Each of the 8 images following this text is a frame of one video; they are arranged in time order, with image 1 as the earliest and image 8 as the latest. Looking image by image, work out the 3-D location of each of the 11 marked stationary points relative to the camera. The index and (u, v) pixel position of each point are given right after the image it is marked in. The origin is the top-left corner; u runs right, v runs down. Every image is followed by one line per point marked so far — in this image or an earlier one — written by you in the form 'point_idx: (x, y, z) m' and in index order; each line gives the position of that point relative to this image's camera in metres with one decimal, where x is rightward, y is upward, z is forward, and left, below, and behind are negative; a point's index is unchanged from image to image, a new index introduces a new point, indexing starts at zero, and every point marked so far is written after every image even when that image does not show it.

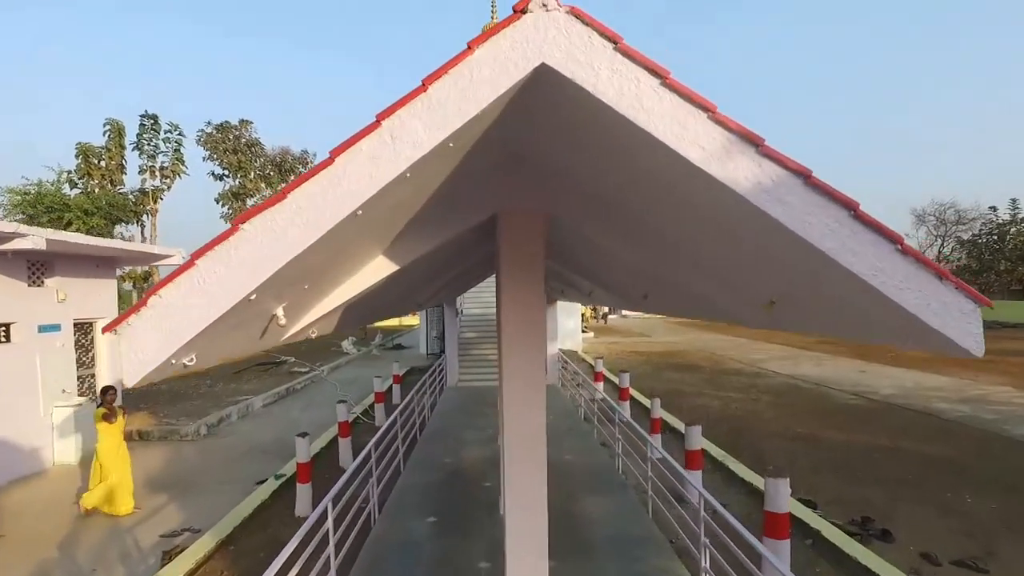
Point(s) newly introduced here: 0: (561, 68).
0: (+0.1, +0.6, +1.6) m
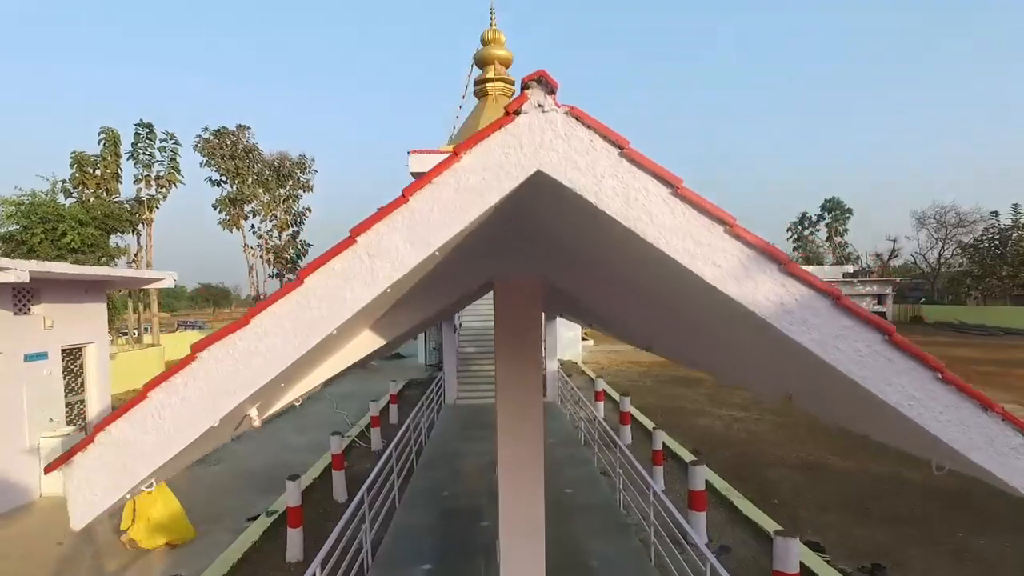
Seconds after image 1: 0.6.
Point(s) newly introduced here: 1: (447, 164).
0: (+0.1, +0.3, +1.4) m
1: (-0.2, +0.3, +1.4) m
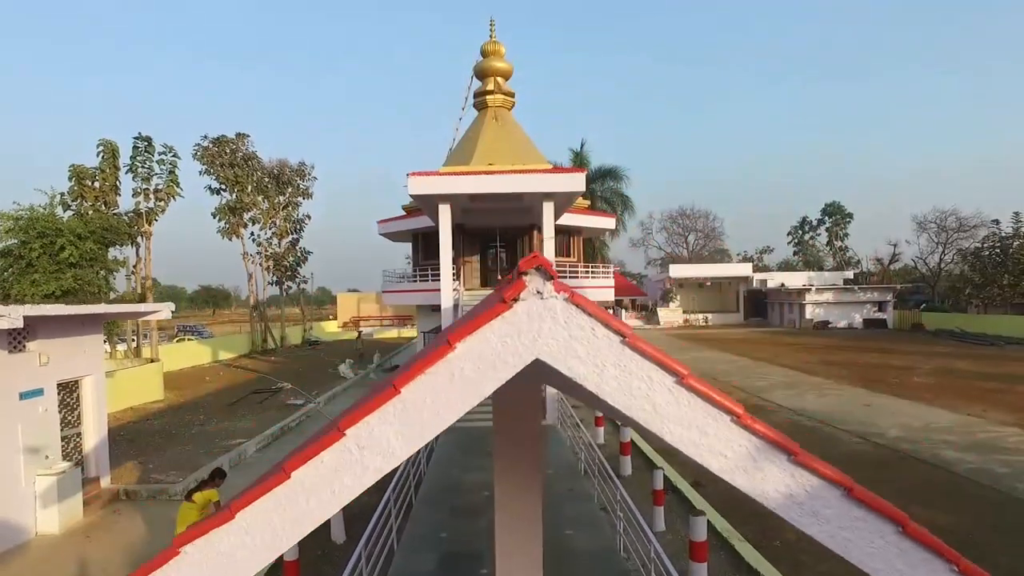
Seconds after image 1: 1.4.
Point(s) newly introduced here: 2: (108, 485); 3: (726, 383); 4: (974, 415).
0: (+0.1, -0.2, +1.3) m
1: (-0.2, -0.1, +1.3) m
2: (-5.8, -2.8, +8.3) m
3: (+6.5, -2.9, +17.7) m
4: (+9.9, -2.7, +12.5) m
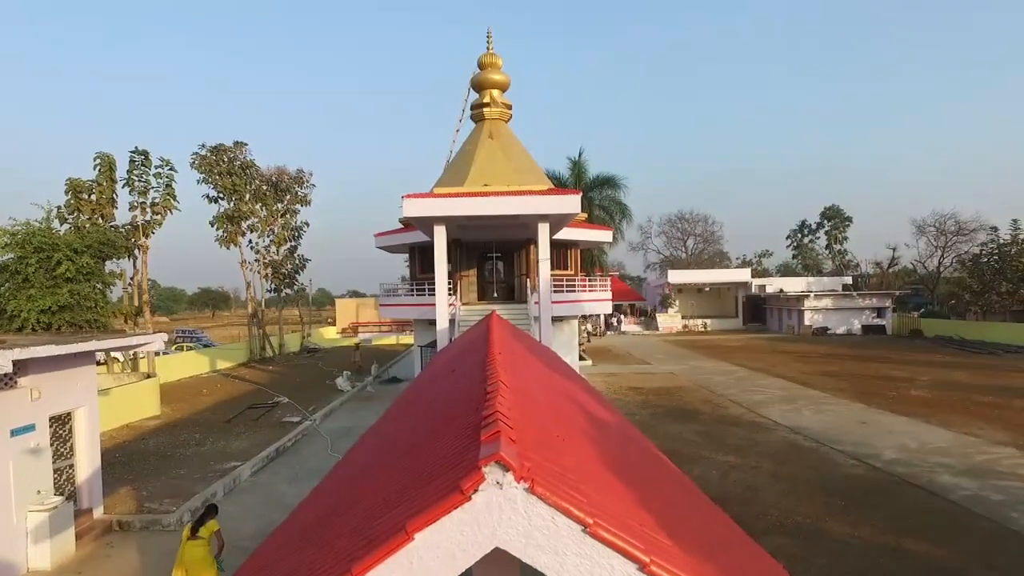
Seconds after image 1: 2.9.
0: (0.0, -0.6, +1.3) m
1: (-0.3, -0.6, +1.3) m
2: (-5.9, -3.3, +8.3) m
3: (+6.4, -3.3, +17.6) m
4: (+9.9, -3.1, +12.5) m
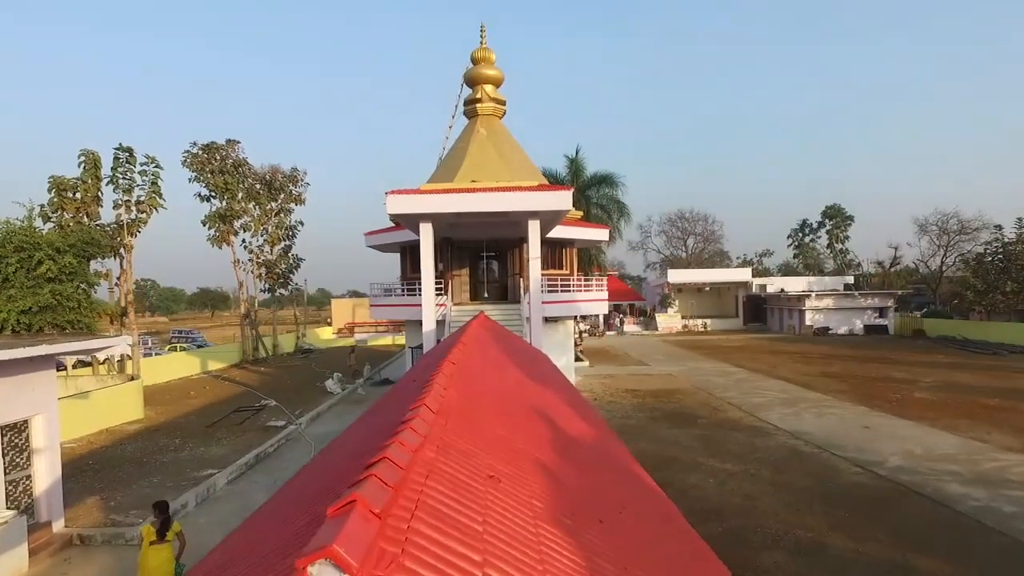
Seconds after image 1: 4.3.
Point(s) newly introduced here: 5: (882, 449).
0: (-0.2, -0.6, +0.9) m
1: (-0.5, -0.6, +0.9) m
2: (-6.1, -3.3, +7.9) m
3: (+6.2, -3.3, +17.2) m
4: (+9.6, -3.1, +12.0) m
5: (+7.3, -3.2, +11.5) m
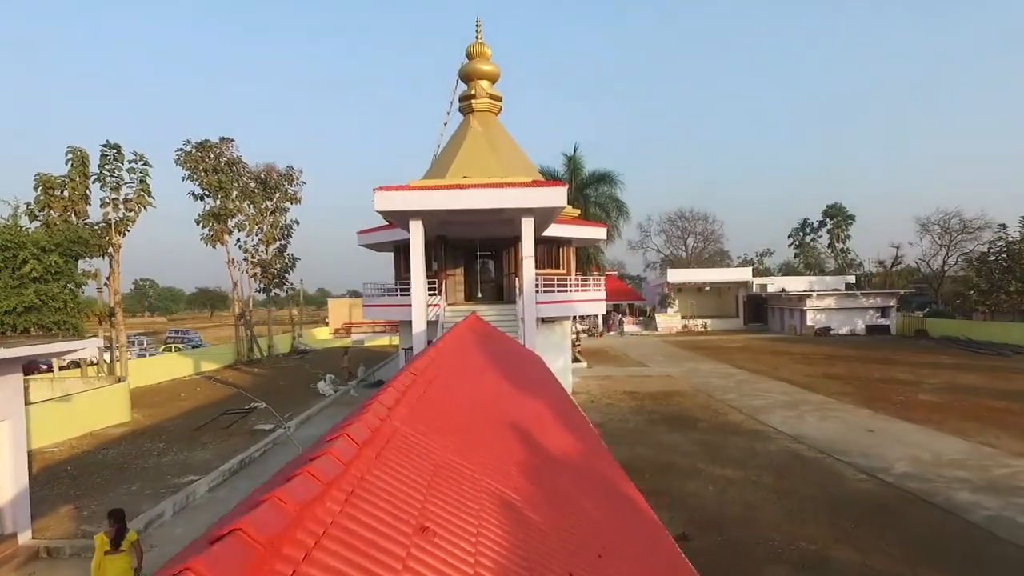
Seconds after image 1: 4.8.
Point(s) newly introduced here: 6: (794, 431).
0: (-0.4, -0.6, +0.5) m
1: (-0.6, -0.6, +0.5) m
2: (-6.2, -3.3, +7.5) m
3: (+6.1, -3.3, +16.8) m
4: (+9.5, -3.1, +11.7) m
5: (+7.1, -3.2, +11.1) m
6: (+6.4, -3.2, +13.2) m
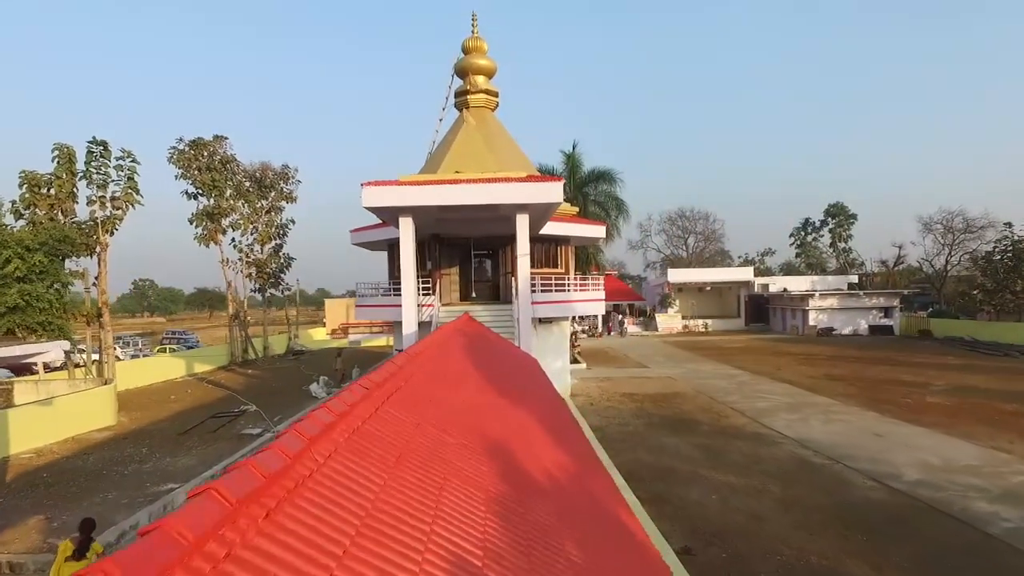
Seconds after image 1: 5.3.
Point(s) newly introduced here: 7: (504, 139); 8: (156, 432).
0: (-0.5, -0.6, +0.1) m
1: (-0.7, -0.6, 0.0) m
2: (-6.3, -3.3, +7.1) m
3: (+6.0, -3.2, +16.3) m
4: (+9.4, -3.1, +11.2) m
5: (+7.0, -3.2, +10.6) m
6: (+6.3, -3.2, +12.8) m
7: (-0.3, +4.4, +17.4) m
8: (-8.7, -3.5, +14.2) m
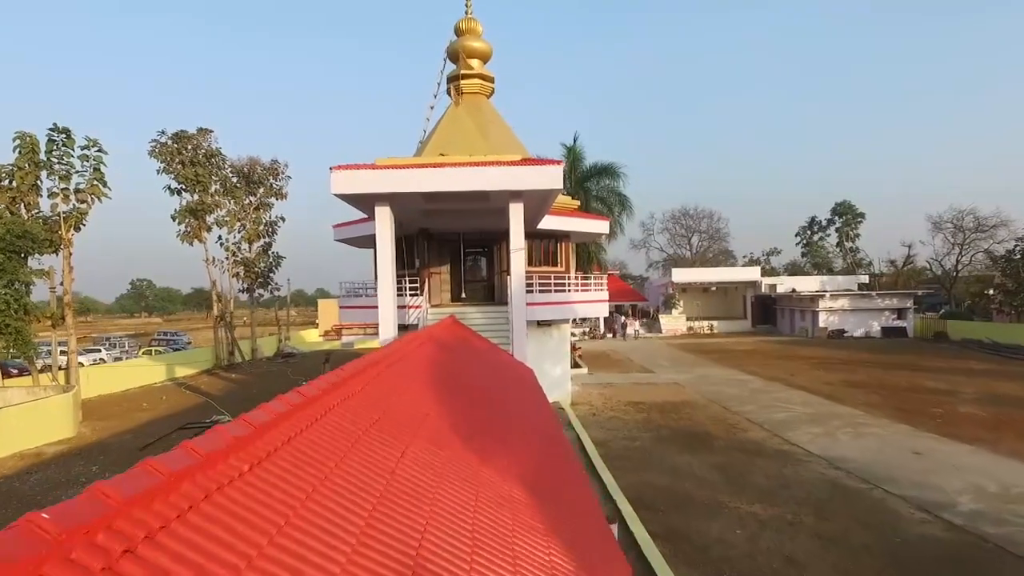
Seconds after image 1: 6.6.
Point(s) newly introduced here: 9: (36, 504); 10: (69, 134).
0: (-0.6, -0.6, -1.3) m
1: (-0.9, -0.5, -1.3) m
2: (-6.5, -3.2, +5.7) m
3: (+5.9, -3.2, +15.0) m
4: (+9.3, -3.1, +9.9) m
5: (+6.9, -3.2, +9.3) m
6: (+6.2, -3.2, +11.4) m
7: (-0.4, +4.4, +16.0) m
8: (-8.8, -3.5, +12.9) m
9: (-7.5, -3.4, +9.2) m
10: (-12.3, +4.3, +16.1) m
